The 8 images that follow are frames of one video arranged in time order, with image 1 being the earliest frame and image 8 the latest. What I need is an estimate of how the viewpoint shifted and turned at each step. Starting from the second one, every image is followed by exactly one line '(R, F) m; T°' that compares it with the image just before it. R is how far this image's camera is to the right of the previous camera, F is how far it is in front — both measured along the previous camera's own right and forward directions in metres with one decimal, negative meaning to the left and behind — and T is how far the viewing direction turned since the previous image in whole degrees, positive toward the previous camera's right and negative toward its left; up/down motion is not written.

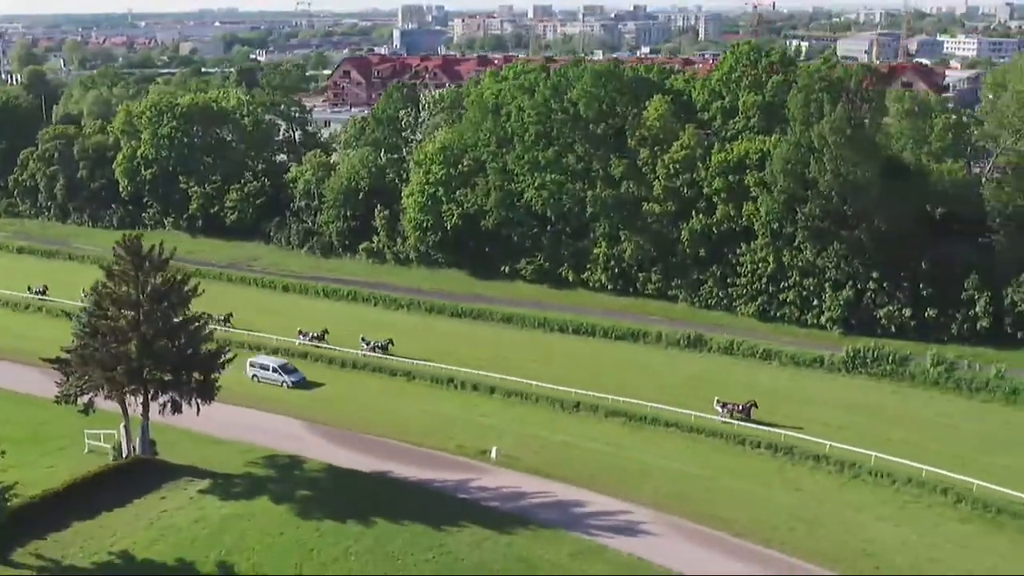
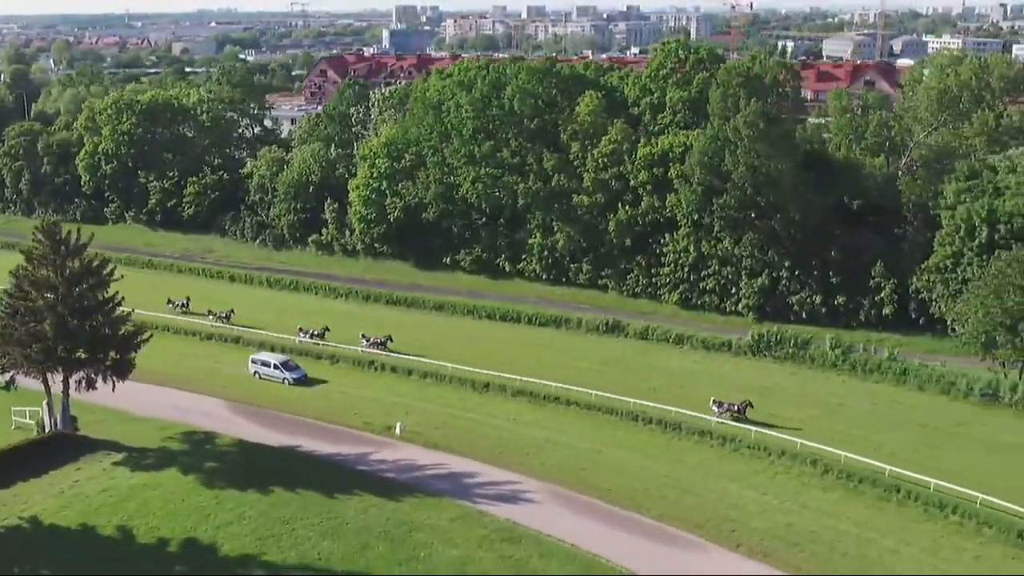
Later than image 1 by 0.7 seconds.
(+2.2, -1.4) m; 0°
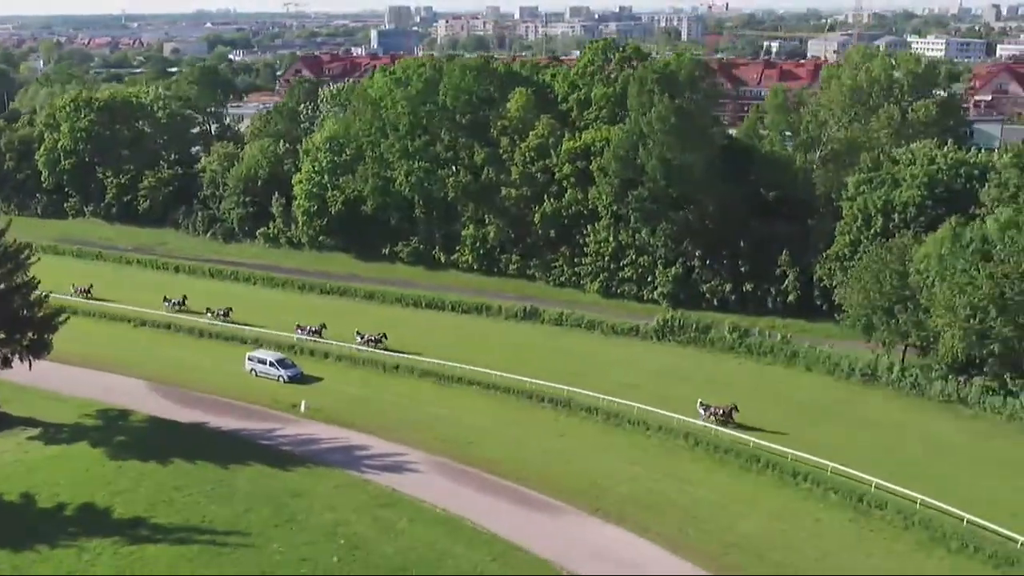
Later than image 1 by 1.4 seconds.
(+2.4, -1.5) m; 0°
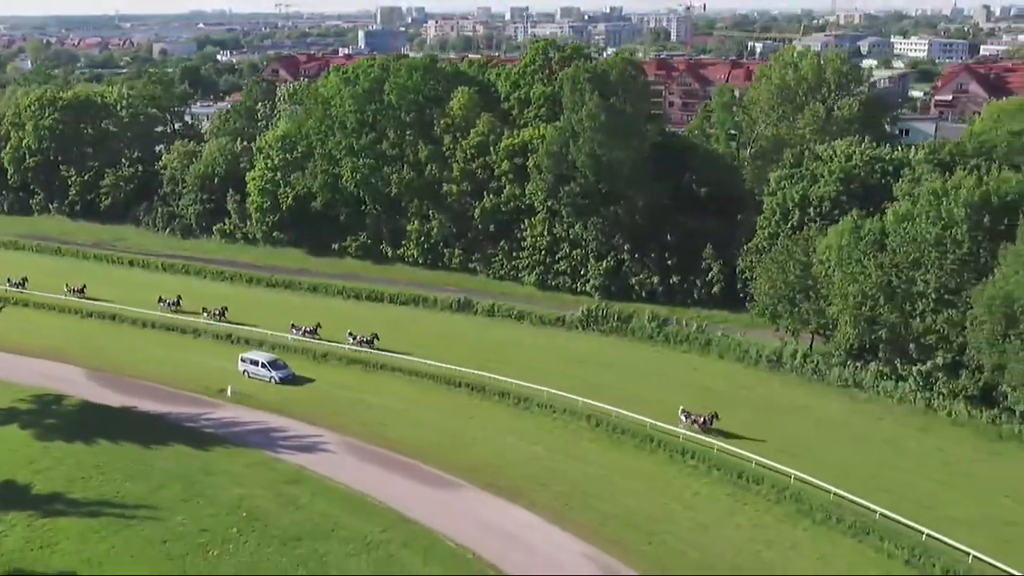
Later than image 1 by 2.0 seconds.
(+2.0, -1.3) m; 0°
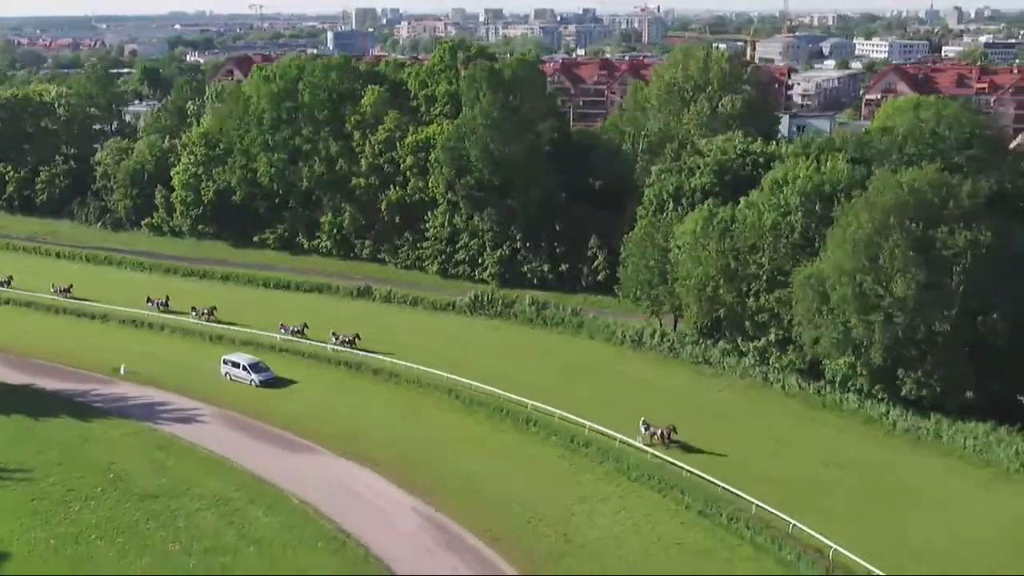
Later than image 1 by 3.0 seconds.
(+2.9, -2.2) m; +1°
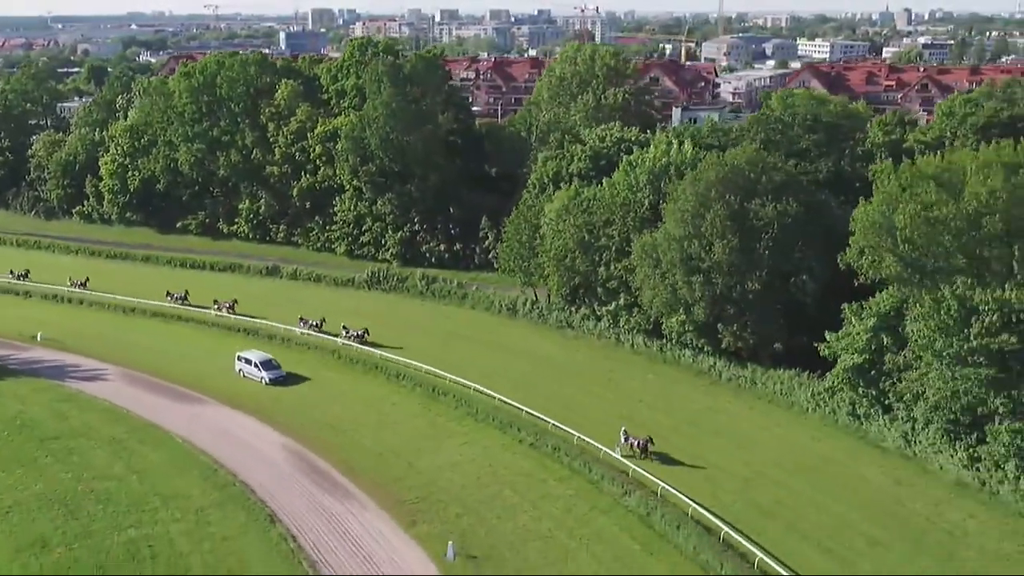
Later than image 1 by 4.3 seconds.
(+2.4, -3.4) m; +2°
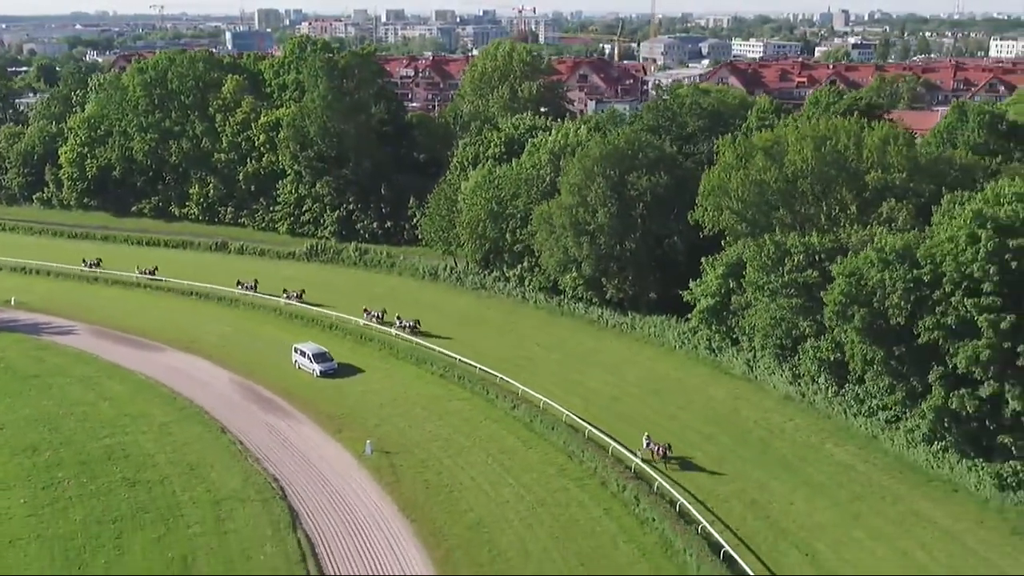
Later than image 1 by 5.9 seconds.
(+1.0, -5.2) m; +2°
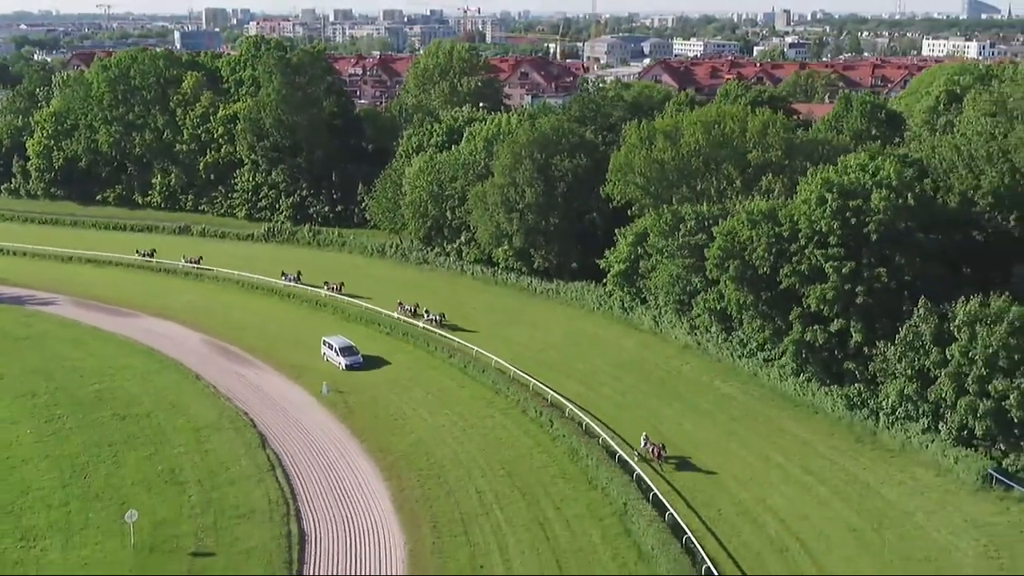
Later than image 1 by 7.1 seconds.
(+0.4, -4.5) m; +2°
